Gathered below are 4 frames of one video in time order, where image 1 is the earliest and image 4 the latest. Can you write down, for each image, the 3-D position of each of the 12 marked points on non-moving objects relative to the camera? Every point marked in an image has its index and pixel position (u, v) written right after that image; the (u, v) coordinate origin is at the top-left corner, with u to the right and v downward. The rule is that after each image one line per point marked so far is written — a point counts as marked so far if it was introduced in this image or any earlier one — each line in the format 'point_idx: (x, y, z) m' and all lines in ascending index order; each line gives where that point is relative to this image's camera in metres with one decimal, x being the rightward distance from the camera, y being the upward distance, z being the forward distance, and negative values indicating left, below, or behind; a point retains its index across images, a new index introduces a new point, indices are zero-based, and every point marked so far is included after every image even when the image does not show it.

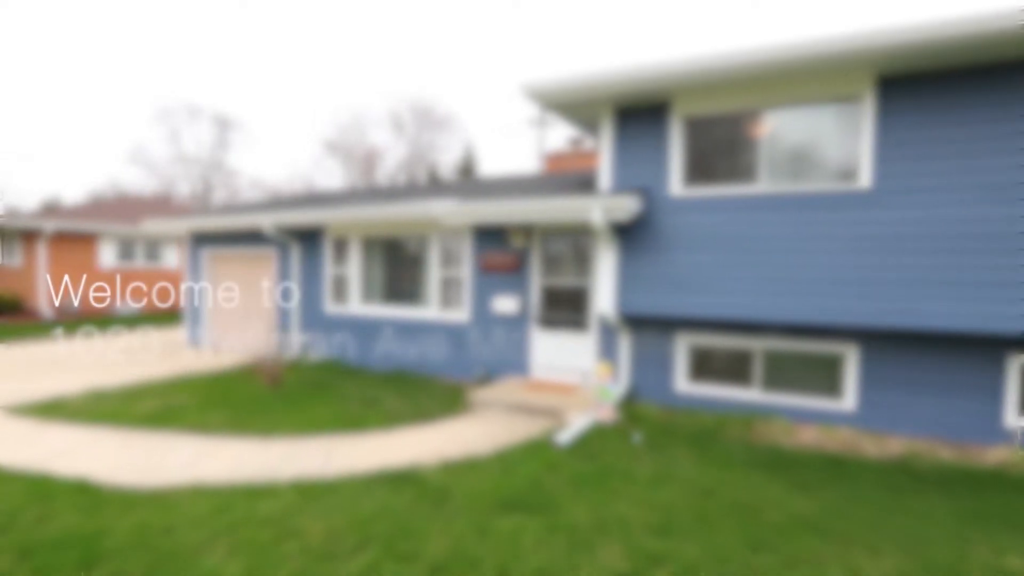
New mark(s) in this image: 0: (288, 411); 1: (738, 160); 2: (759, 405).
0: (-2.3, -1.3, +5.3) m
1: (+2.4, +1.3, +5.3) m
2: (+2.6, -1.3, +5.5) m
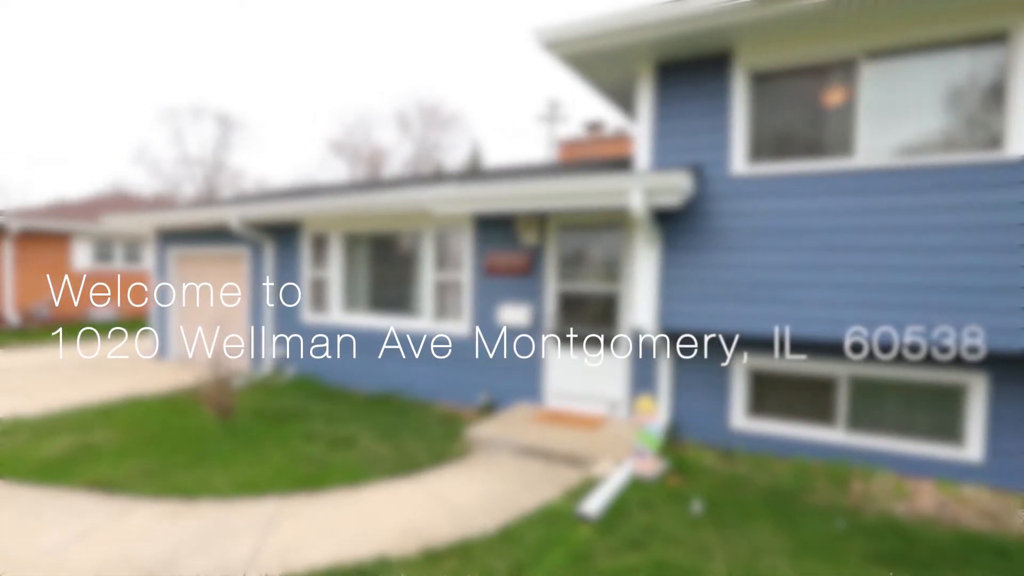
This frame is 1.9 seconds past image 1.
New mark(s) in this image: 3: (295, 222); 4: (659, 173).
0: (-2.2, -1.3, +4.1) m
1: (+2.4, +1.3, +4.0) m
2: (+2.7, -1.3, +4.2) m
3: (-3.0, +0.9, +6.9) m
4: (+1.2, +0.9, +4.1) m
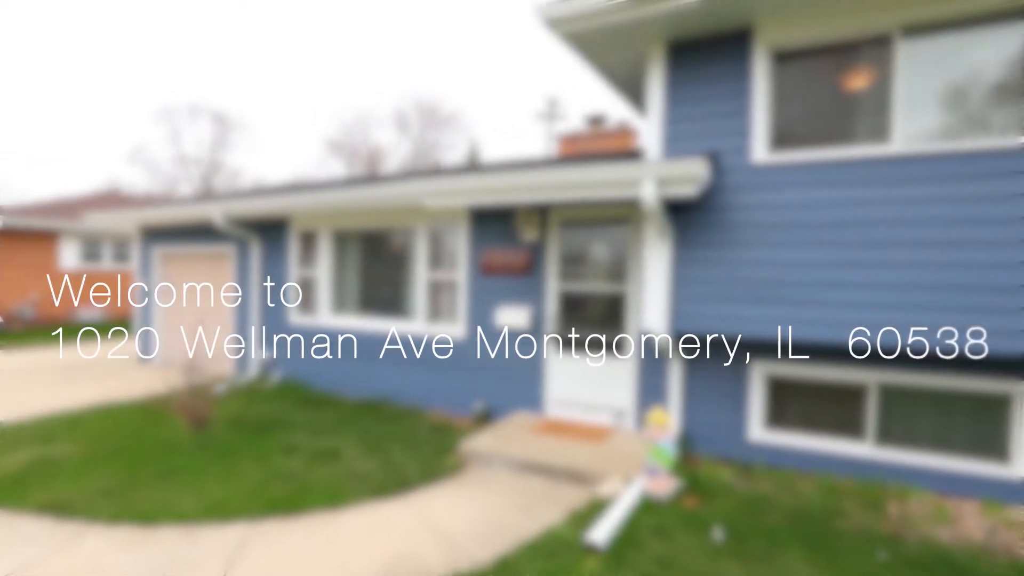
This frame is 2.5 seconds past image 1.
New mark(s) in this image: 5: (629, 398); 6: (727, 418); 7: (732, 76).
0: (-2.2, -1.3, +3.7) m
1: (+2.4, +1.3, +3.6) m
2: (+2.7, -1.3, +3.8) m
3: (-3.0, +0.9, +6.5) m
4: (+1.2, +0.9, +3.8) m
5: (+1.1, -1.0, +4.7) m
6: (+1.8, -1.1, +4.3) m
7: (+1.7, +1.6, +3.9) m
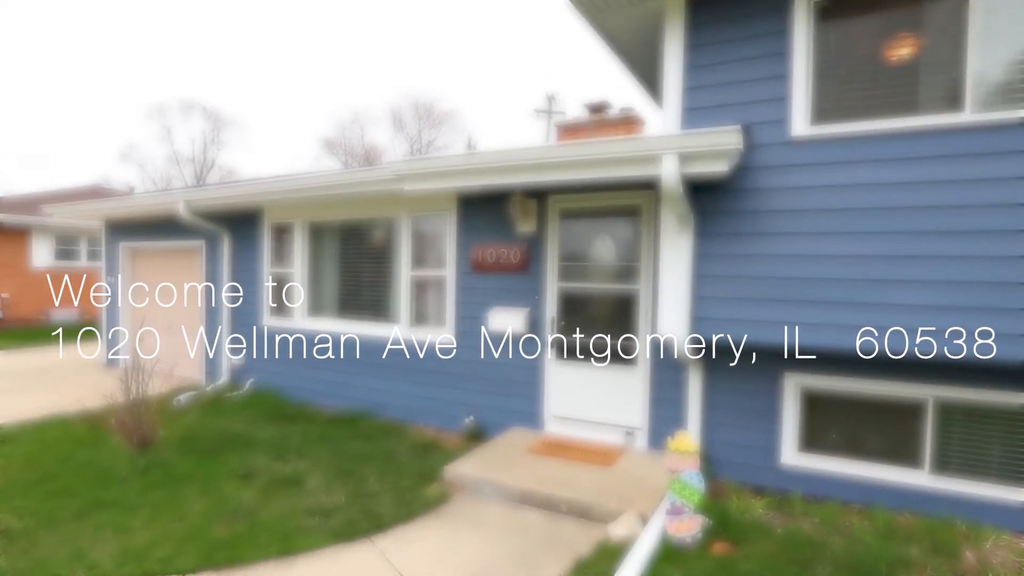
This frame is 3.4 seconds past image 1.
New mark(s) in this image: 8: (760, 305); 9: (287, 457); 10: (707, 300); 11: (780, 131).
0: (-2.3, -1.3, +3.1) m
1: (+2.4, +1.3, +3.0) m
2: (+2.7, -1.3, +3.2) m
3: (-3.0, +0.9, +5.9) m
4: (+1.1, +0.9, +3.2) m
5: (+1.0, -1.0, +4.1) m
6: (+1.8, -1.1, +3.7) m
7: (+1.6, +1.6, +3.3) m
8: (+1.7, -0.1, +3.4) m
9: (-1.7, -1.3, +3.9) m
10: (+1.4, -0.1, +3.6) m
11: (+1.7, +1.0, +3.3) m
